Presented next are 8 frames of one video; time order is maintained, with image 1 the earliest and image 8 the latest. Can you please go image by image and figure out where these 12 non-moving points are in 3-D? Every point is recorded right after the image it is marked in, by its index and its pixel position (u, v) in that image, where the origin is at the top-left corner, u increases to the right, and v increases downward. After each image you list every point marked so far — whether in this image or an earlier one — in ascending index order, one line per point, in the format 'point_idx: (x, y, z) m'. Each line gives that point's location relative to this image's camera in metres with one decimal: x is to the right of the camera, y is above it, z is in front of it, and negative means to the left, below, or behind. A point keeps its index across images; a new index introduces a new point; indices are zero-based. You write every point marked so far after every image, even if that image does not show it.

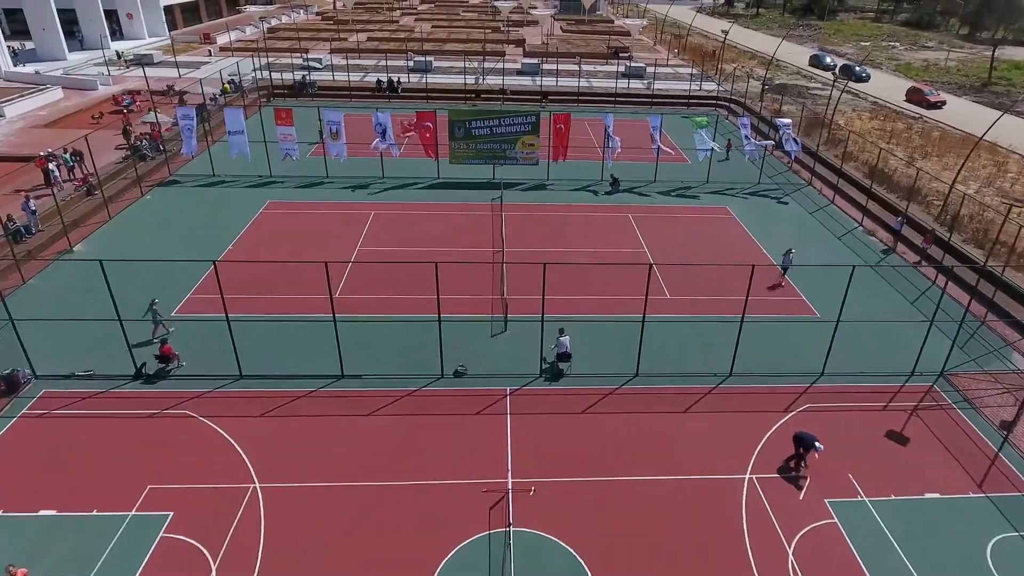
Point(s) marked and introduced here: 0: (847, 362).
0: (+8.2, -1.8, +16.8) m
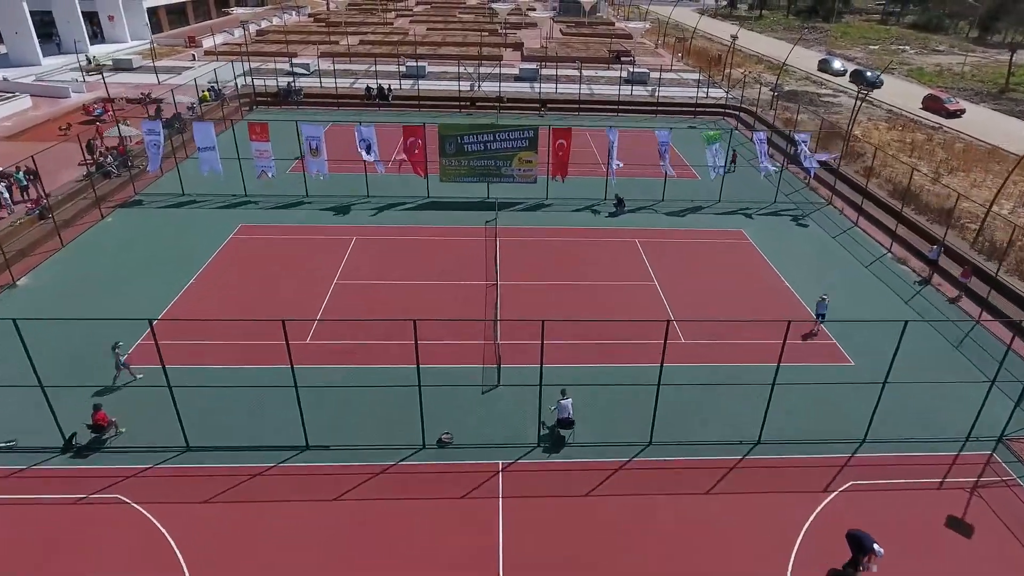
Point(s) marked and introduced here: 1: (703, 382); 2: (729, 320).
0: (+8.1, -2.9, +14.6) m
1: (+4.3, -2.1, +15.6) m
2: (+5.8, -0.9, +18.3) m
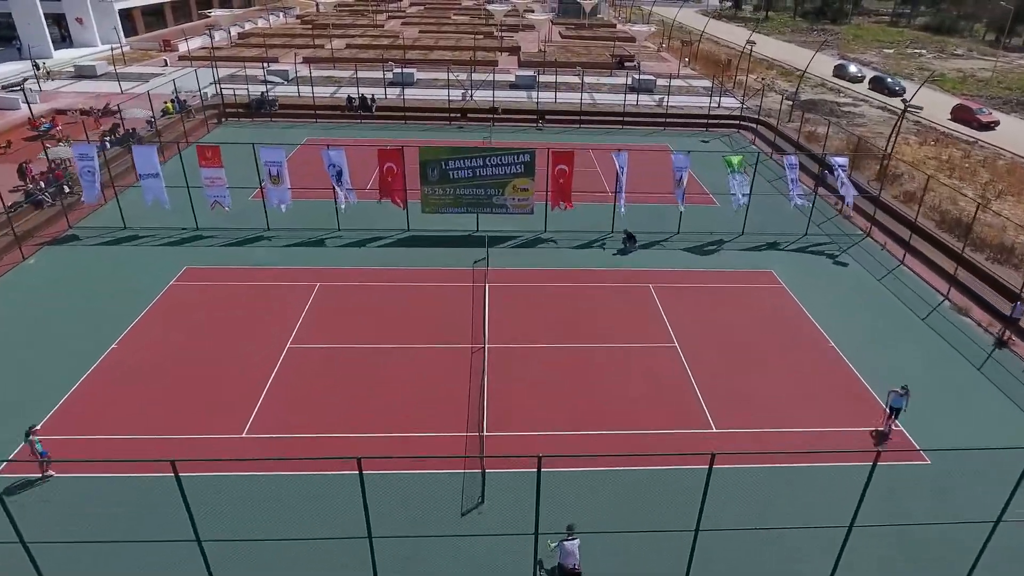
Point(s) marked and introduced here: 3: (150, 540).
0: (+7.9, -4.4, +11.2) m
1: (+4.1, -3.7, +12.1) m
2: (+5.6, -2.4, +14.9) m
3: (-5.8, -4.1, +11.0) m
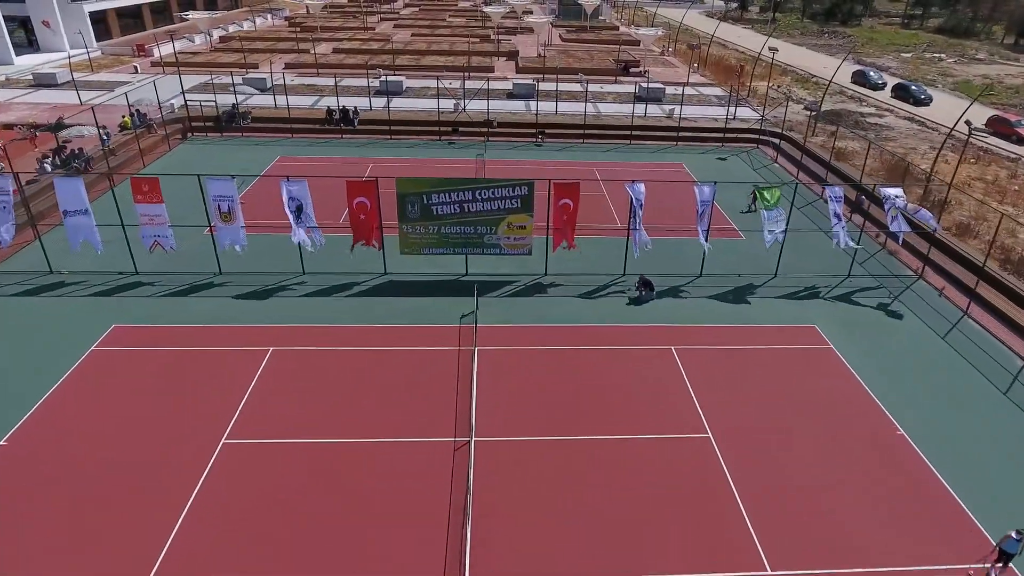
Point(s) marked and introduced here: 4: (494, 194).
0: (+7.8, -5.9, +7.9) m
1: (+4.0, -5.2, +8.8) m
2: (+5.4, -3.9, +11.6) m
3: (-6.0, -5.6, +7.7) m
4: (-0.5, +2.5, +18.1) m
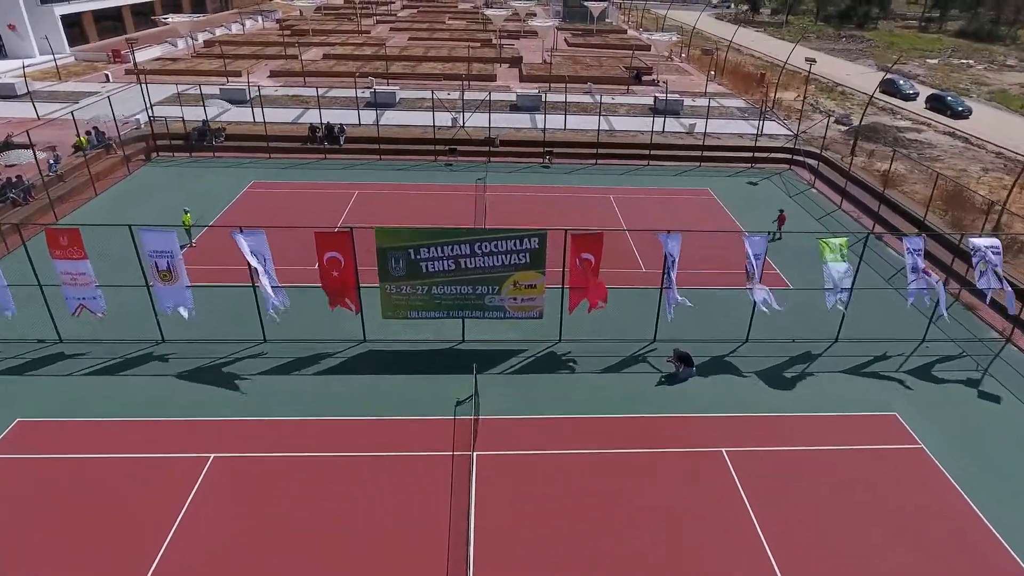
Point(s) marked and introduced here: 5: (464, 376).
0: (+7.9, -7.6, +4.4) m
1: (+4.1, -6.8, +5.4) m
2: (+5.6, -5.5, +8.1) m
3: (-5.8, -7.2, +4.2) m
4: (-0.3, +0.9, +14.7) m
5: (-1.0, -1.9, +14.6) m
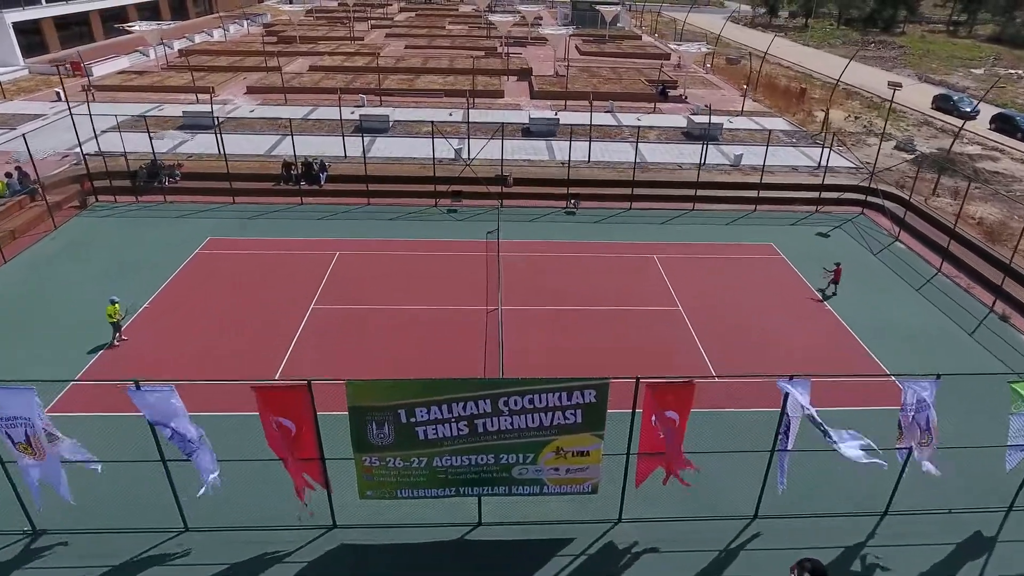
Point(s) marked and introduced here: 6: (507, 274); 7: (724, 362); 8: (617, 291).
0: (+8.5, -10.1, -0.7) m
1: (+4.8, -9.4, +0.3) m
2: (+6.2, -8.1, +3.0) m
3: (-5.2, -9.7, -0.9) m
4: (+0.3, -1.7, +9.6) m
5: (-0.4, -4.5, +9.5) m
6: (-0.2, +0.6, +19.4) m
7: (+4.9, -1.3, +15.5) m
8: (+2.9, +0.1, +19.0) m
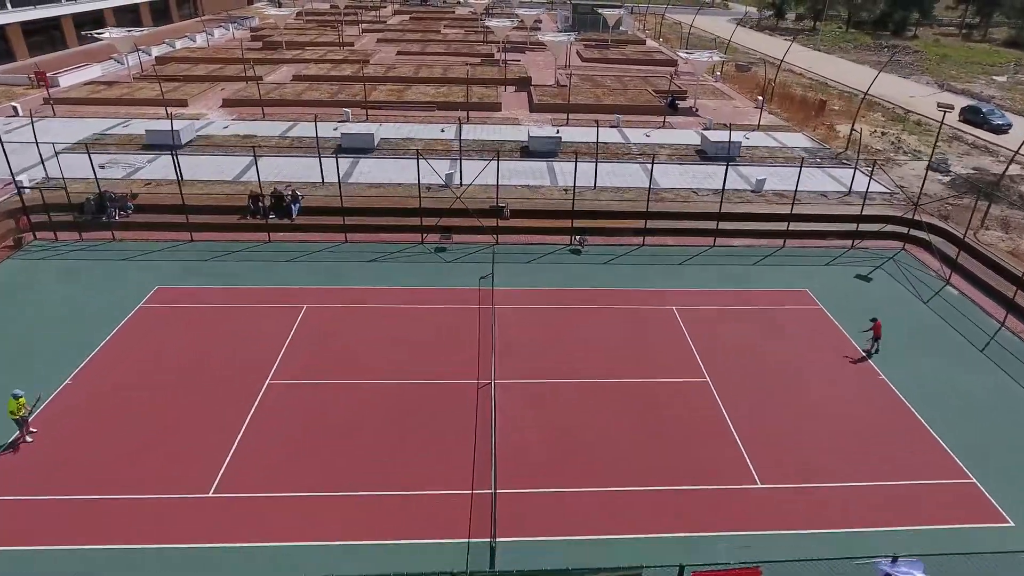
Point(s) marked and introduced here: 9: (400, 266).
0: (+8.5, -11.6, -3.5) m
1: (+4.7, -10.9, -2.6) m
2: (+6.2, -9.6, +0.2) m
3: (-5.2, -11.2, -3.7) m
4: (+0.2, -3.2, +6.7) m
5: (-0.5, -6.0, +6.7) m
6: (-0.3, -0.8, +16.6) m
7: (+4.8, -2.7, +12.7) m
8: (+2.8, -1.4, +16.2) m
9: (-3.2, +0.6, +19.6) m
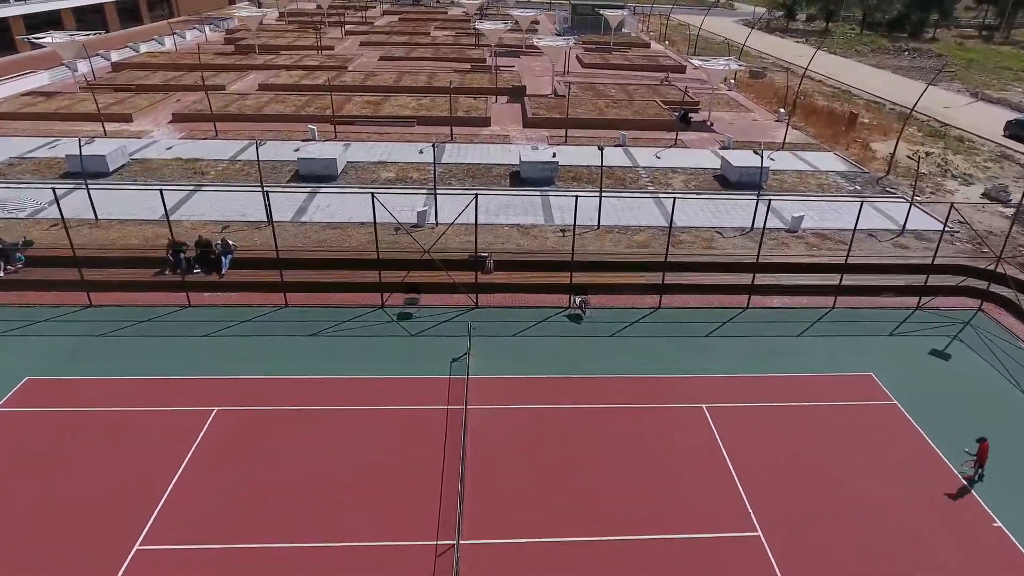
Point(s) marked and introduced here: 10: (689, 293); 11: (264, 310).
0: (+8.1, -13.5, -7.8) m
1: (+4.3, -12.7, -6.8) m
2: (+5.8, -11.4, -4.1) m
3: (-5.6, -13.1, -8.0) m
4: (-0.2, -5.0, +2.4) m
5: (-0.9, -7.8, +2.4) m
6: (-0.8, -2.7, +12.3) m
7: (+4.4, -4.6, +8.4) m
8: (+2.4, -3.3, +11.9) m
9: (-3.6, -1.2, +15.3) m
10: (+4.7, -0.2, +17.7) m
11: (-5.9, -0.5, +16.2) m
